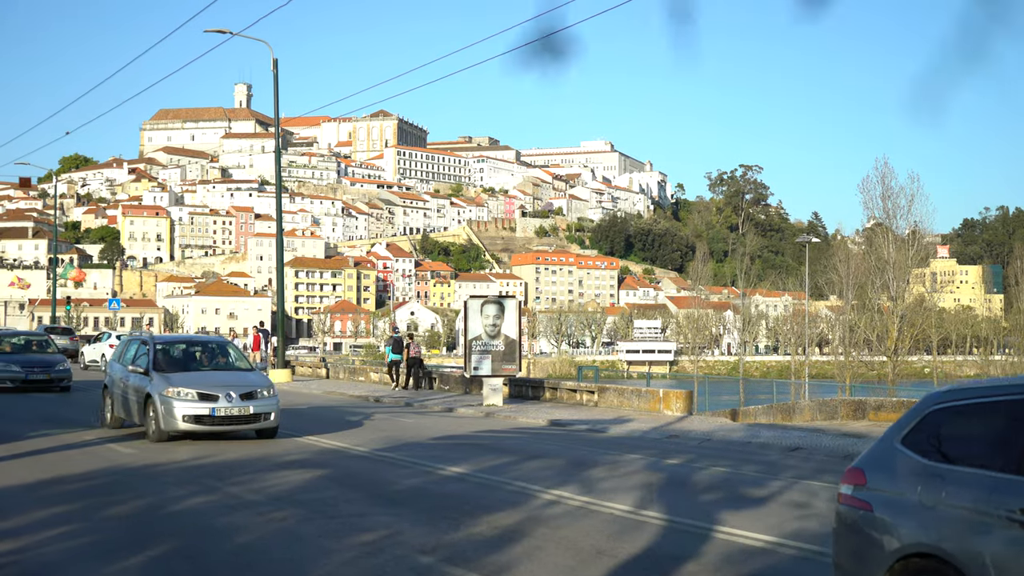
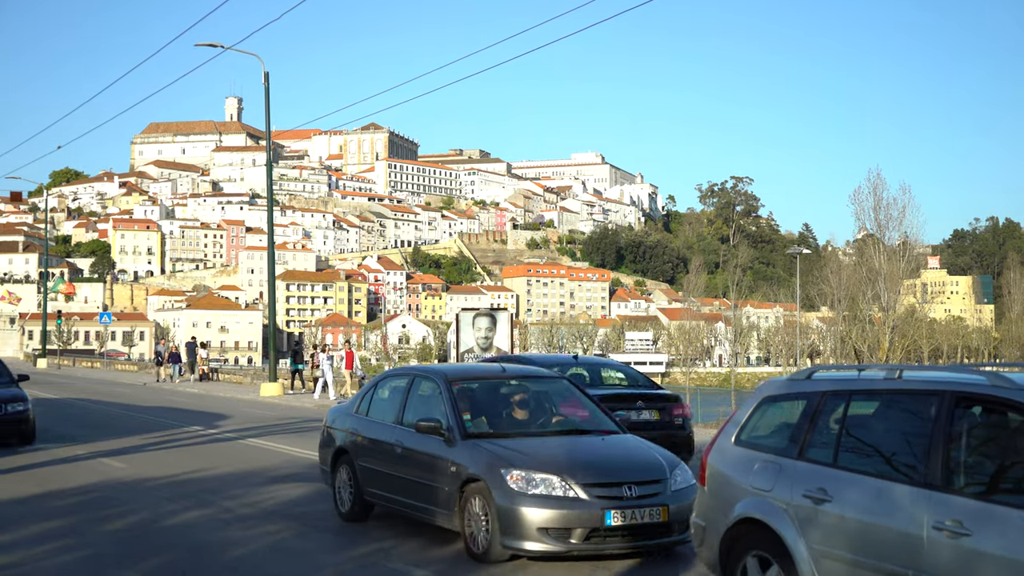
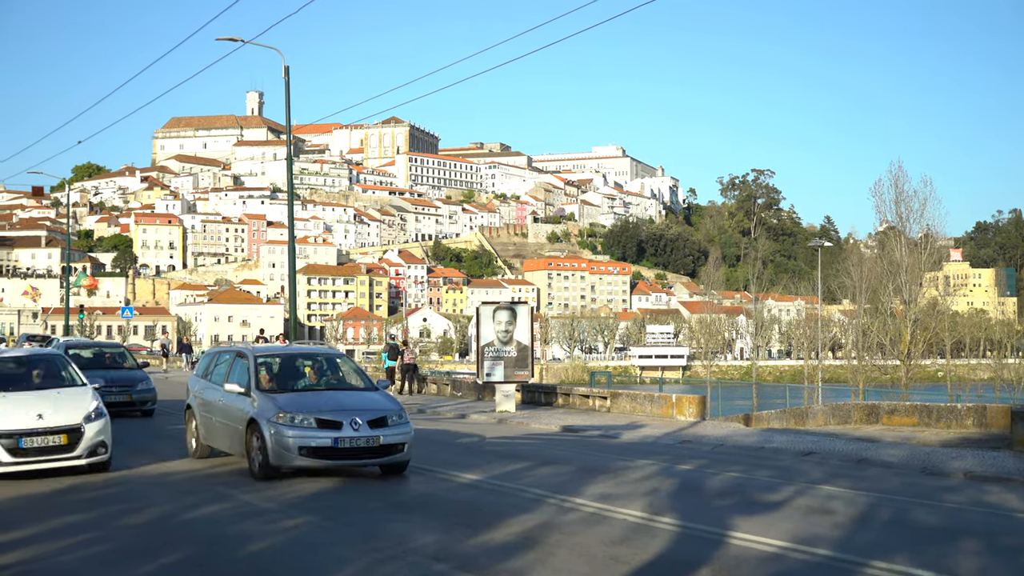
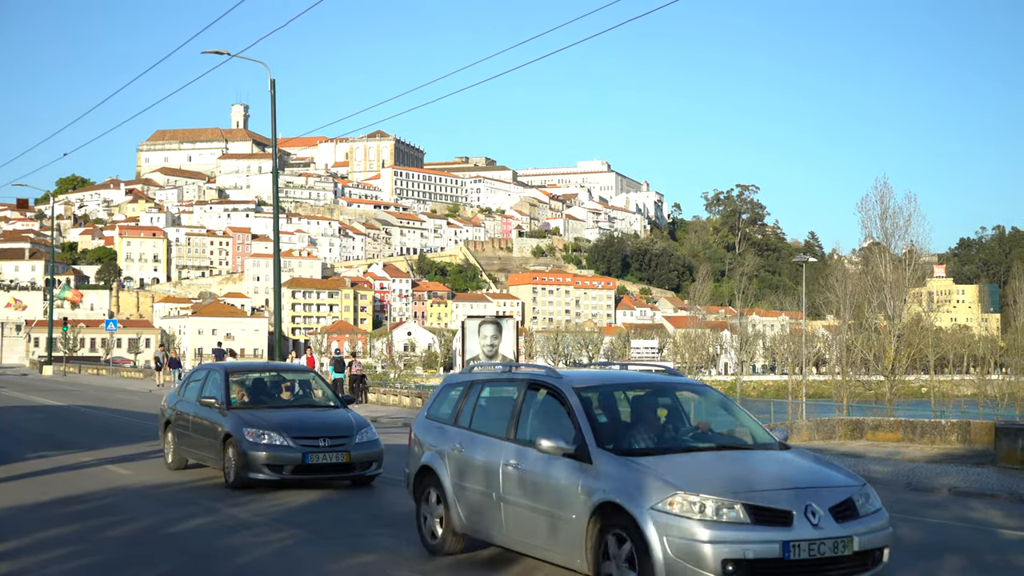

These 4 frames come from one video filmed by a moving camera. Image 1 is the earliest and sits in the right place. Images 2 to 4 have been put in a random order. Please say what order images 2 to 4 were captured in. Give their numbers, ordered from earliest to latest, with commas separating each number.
3, 4, 2
